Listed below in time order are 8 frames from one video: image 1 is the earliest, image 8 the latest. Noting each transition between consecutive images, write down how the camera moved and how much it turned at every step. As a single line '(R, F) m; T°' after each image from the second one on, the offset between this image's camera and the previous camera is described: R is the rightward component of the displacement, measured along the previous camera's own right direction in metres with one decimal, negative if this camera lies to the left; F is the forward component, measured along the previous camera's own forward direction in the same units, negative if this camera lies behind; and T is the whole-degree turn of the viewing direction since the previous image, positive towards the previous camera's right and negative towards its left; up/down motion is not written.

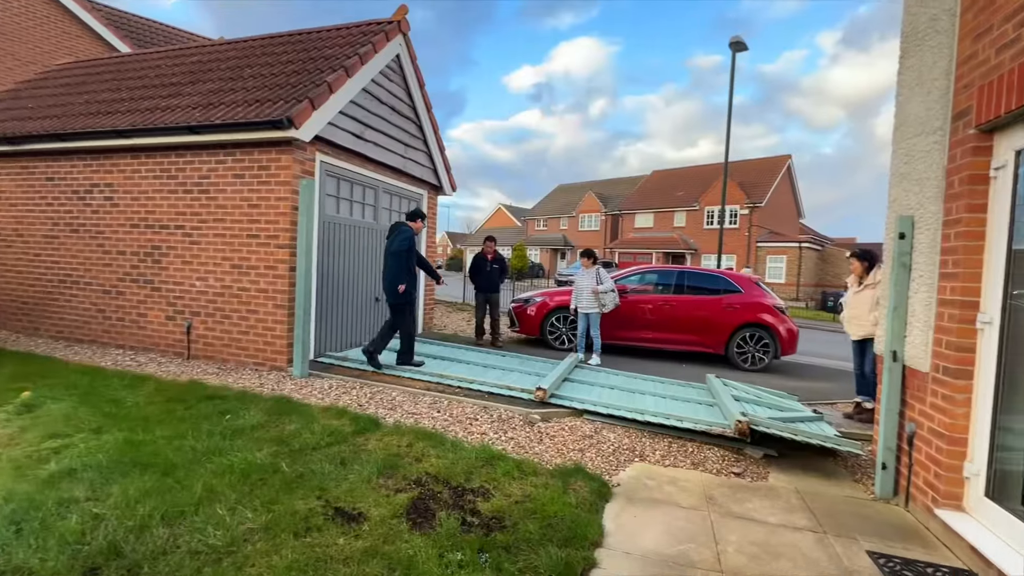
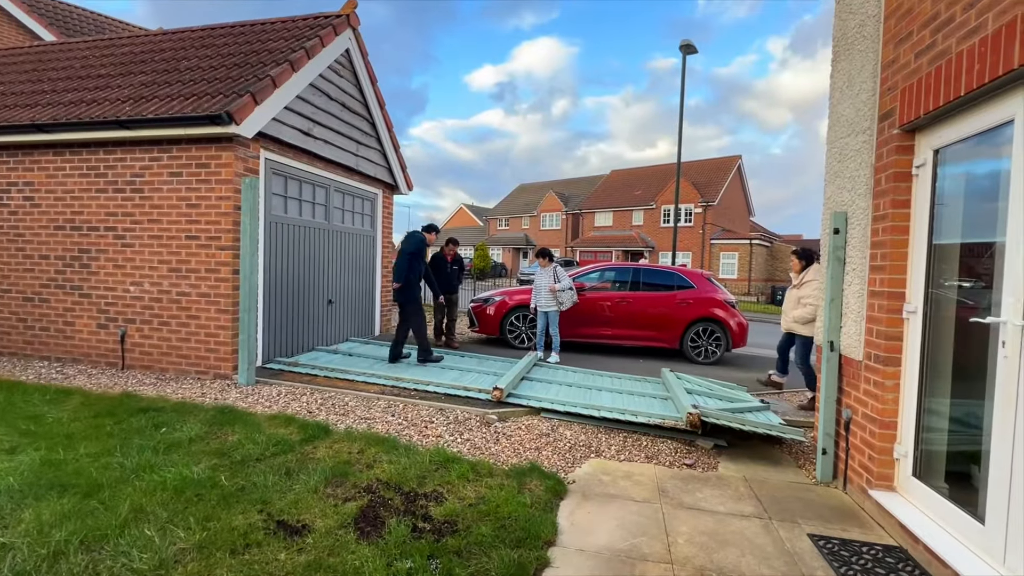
(+0.1, 0.0) m; +4°
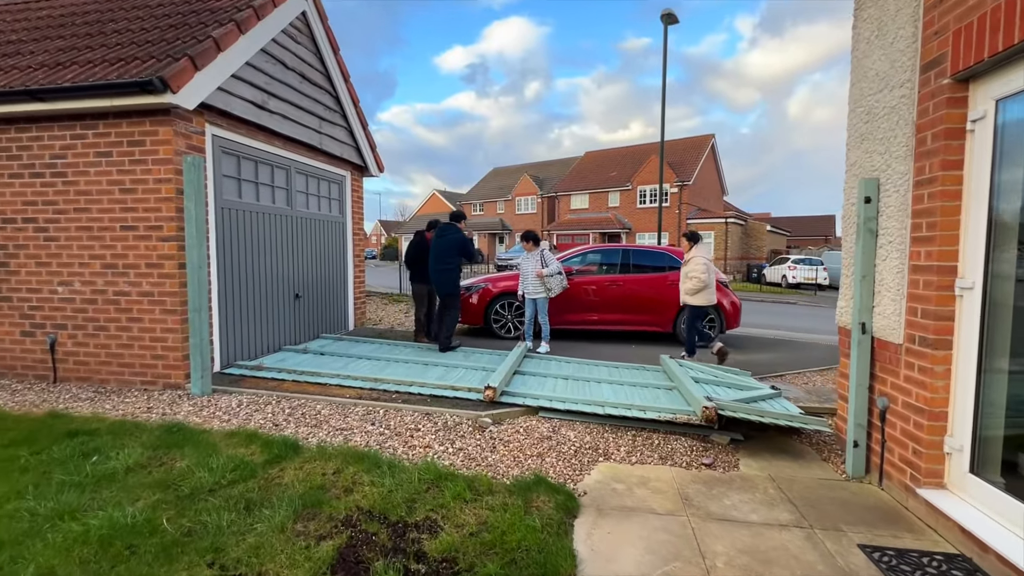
(-0.1, +0.6) m; +3°
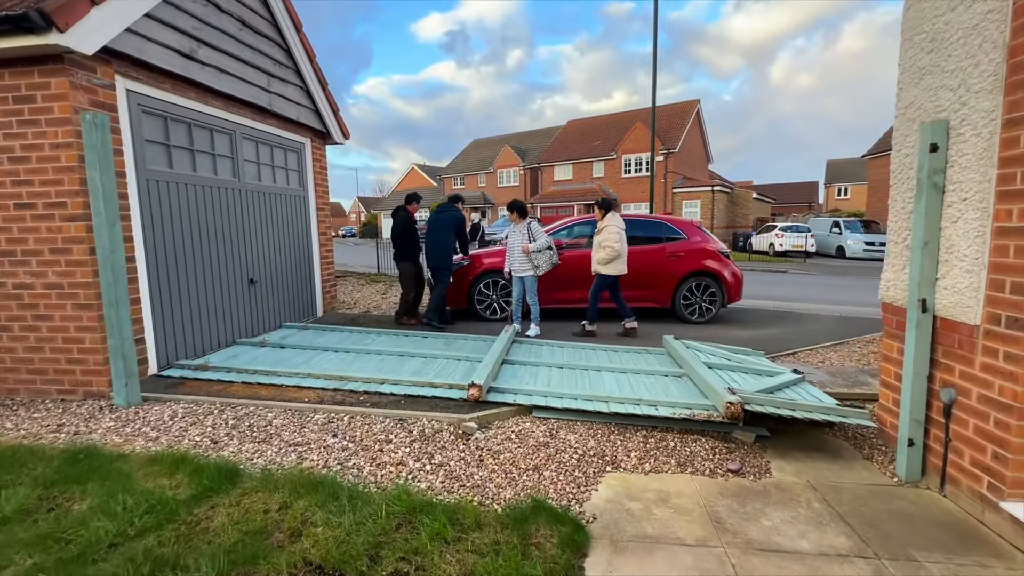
(0.0, +0.7) m; +2°
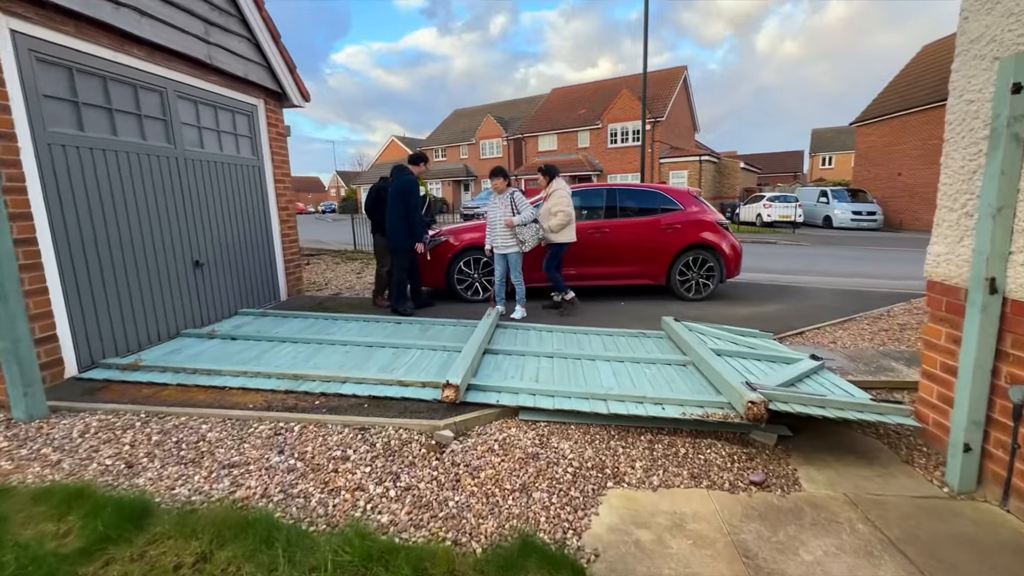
(0.0, +0.6) m; +2°
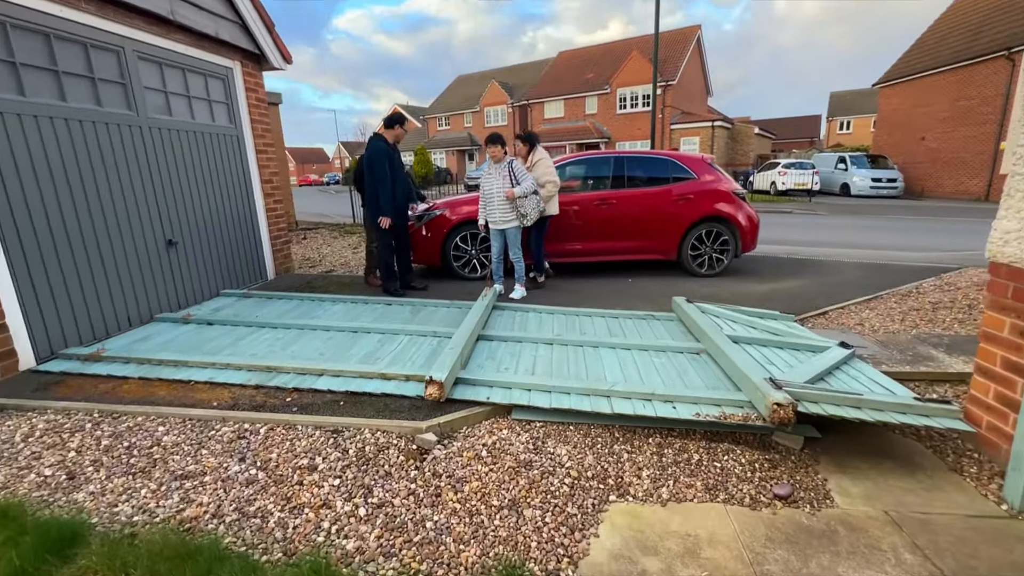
(+0.1, +0.4) m; -1°
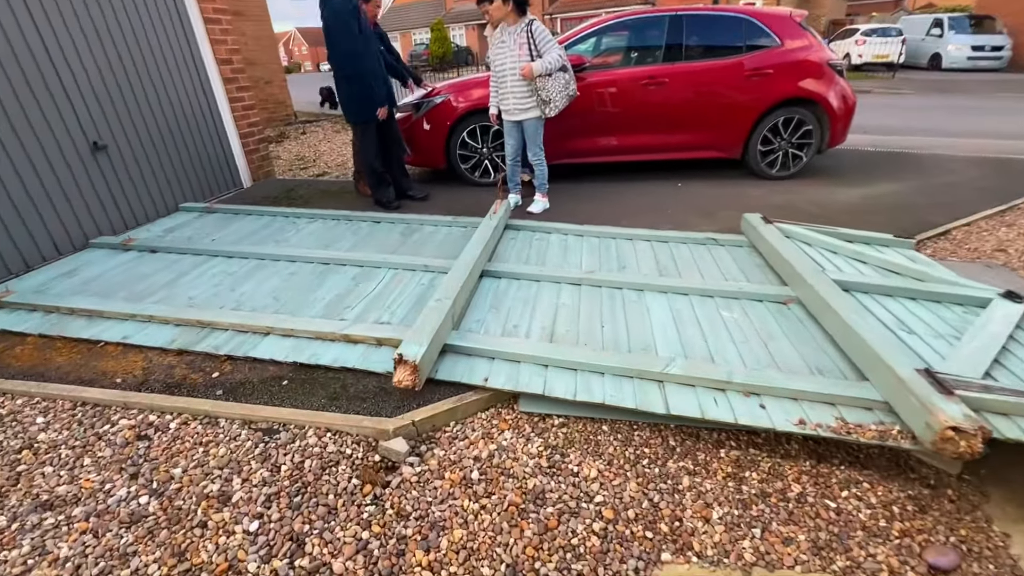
(+0.1, +1.1) m; -3°
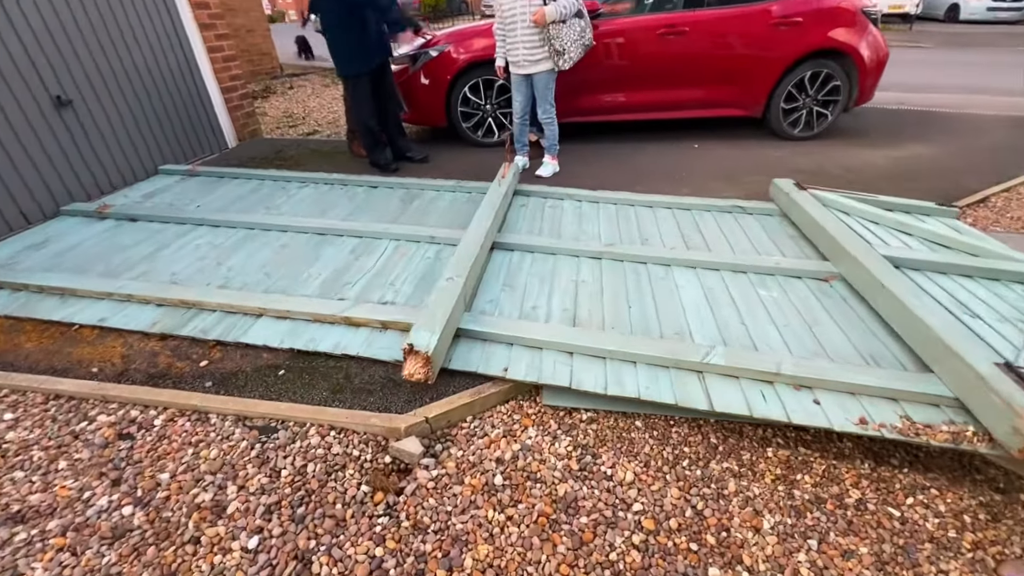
(-0.1, +0.2) m; +1°
